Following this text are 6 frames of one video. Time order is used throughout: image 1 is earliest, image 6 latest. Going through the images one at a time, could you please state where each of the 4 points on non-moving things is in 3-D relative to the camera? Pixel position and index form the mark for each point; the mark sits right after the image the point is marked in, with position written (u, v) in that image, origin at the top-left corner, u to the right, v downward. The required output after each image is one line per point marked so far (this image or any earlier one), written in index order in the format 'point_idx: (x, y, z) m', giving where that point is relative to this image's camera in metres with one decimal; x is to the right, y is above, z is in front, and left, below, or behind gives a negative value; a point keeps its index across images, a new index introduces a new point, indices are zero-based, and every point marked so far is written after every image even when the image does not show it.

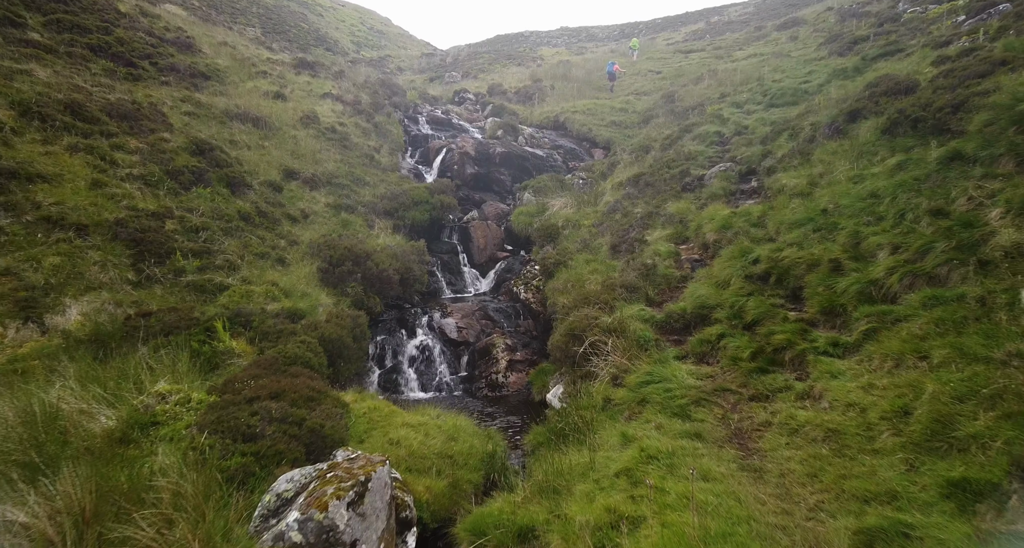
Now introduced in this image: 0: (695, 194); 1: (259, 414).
0: (+5.0, +2.2, +12.9) m
1: (-2.9, -1.6, +5.3) m
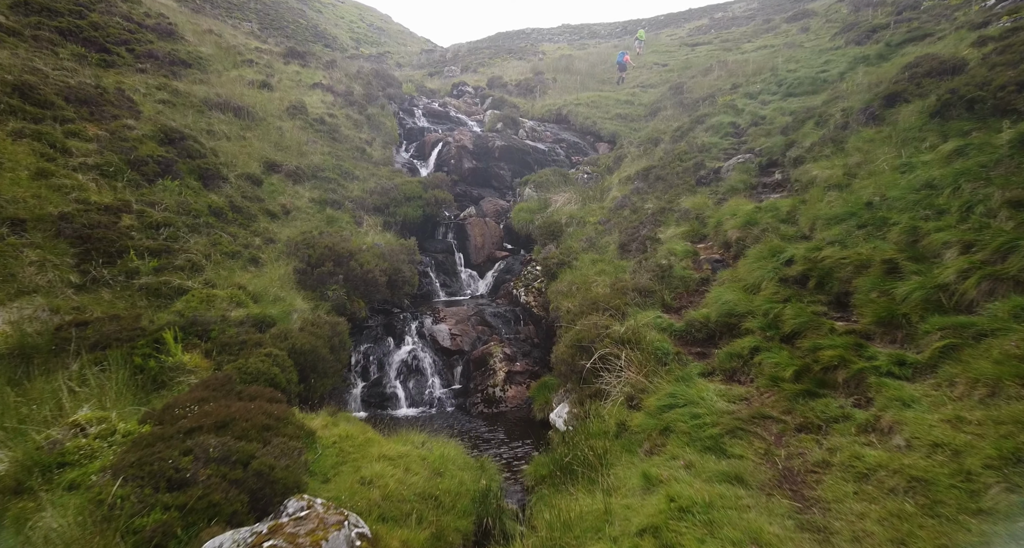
0: (+5.0, +2.2, +11.8) m
1: (-2.9, -1.6, +4.3) m
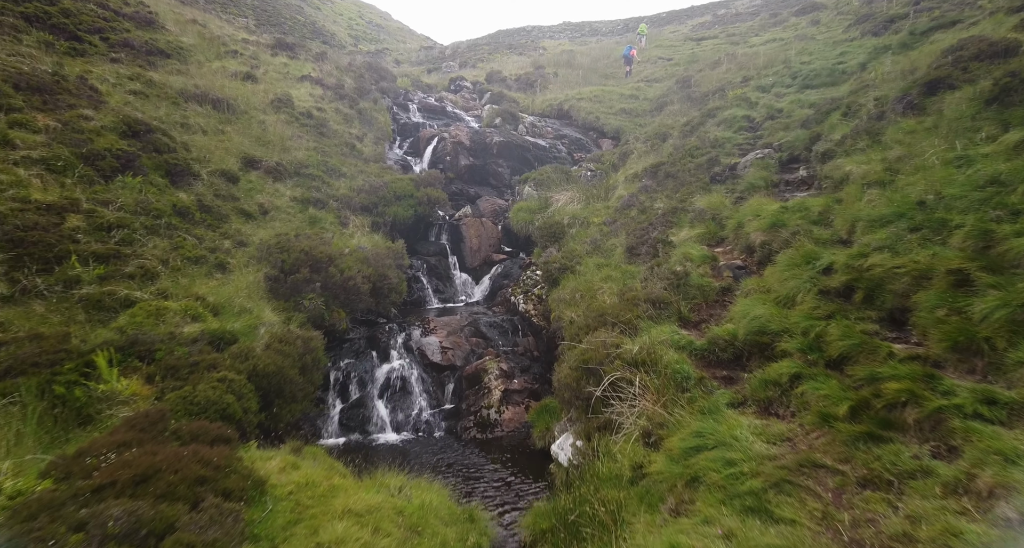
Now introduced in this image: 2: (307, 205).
0: (+4.9, +2.0, +10.8) m
1: (-3.0, -1.8, +3.3) m
2: (-5.3, +1.8, +12.1) m
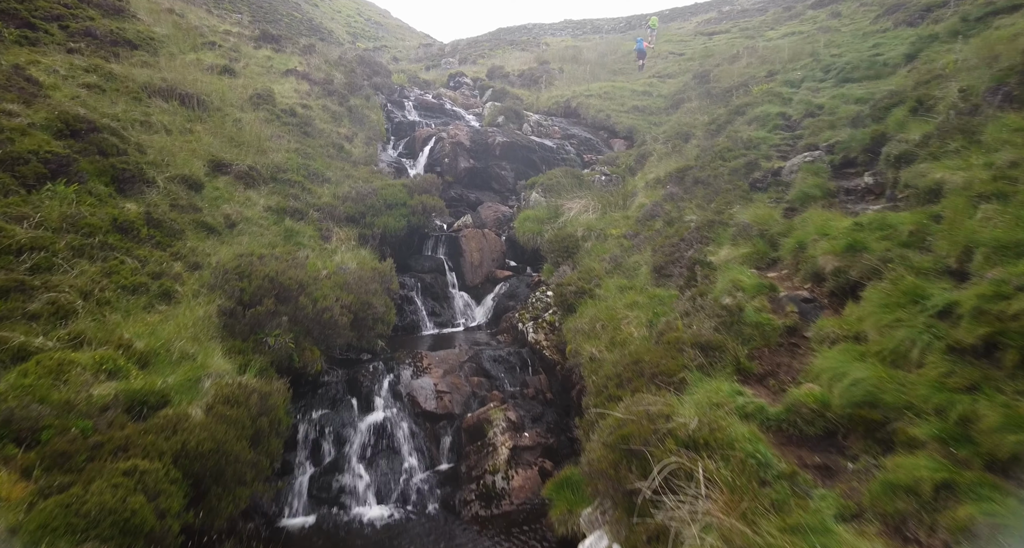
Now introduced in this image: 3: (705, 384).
0: (+5.1, +1.6, +9.2) m
1: (-2.8, -2.2, +1.7) m
2: (-5.2, +1.3, +10.6) m
3: (+2.3, -1.3, +5.5) m
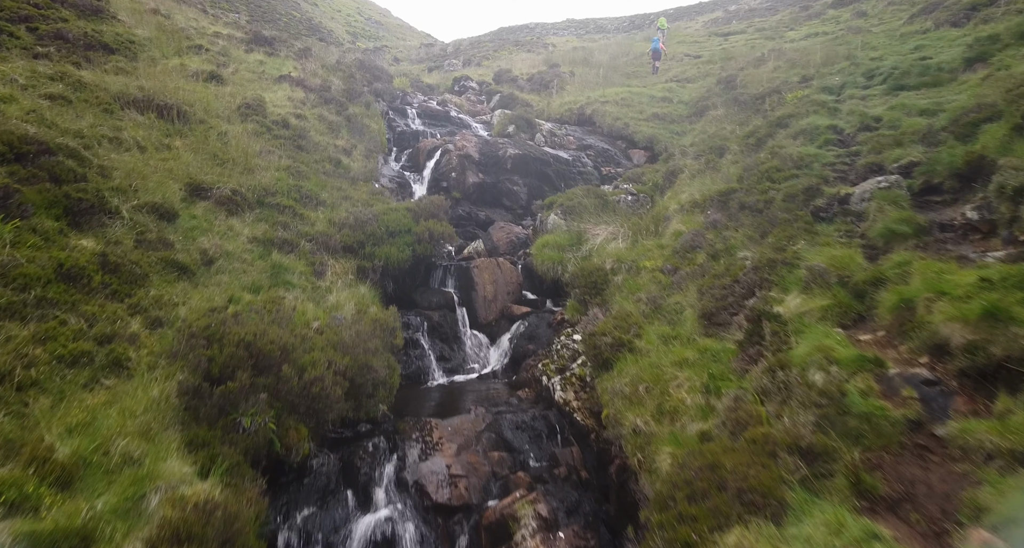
0: (+5.5, +0.8, +7.8) m
1: (-2.4, -3.0, +0.3) m
2: (-4.8, +0.5, +9.2) m
3: (+2.7, -2.1, +4.1) m
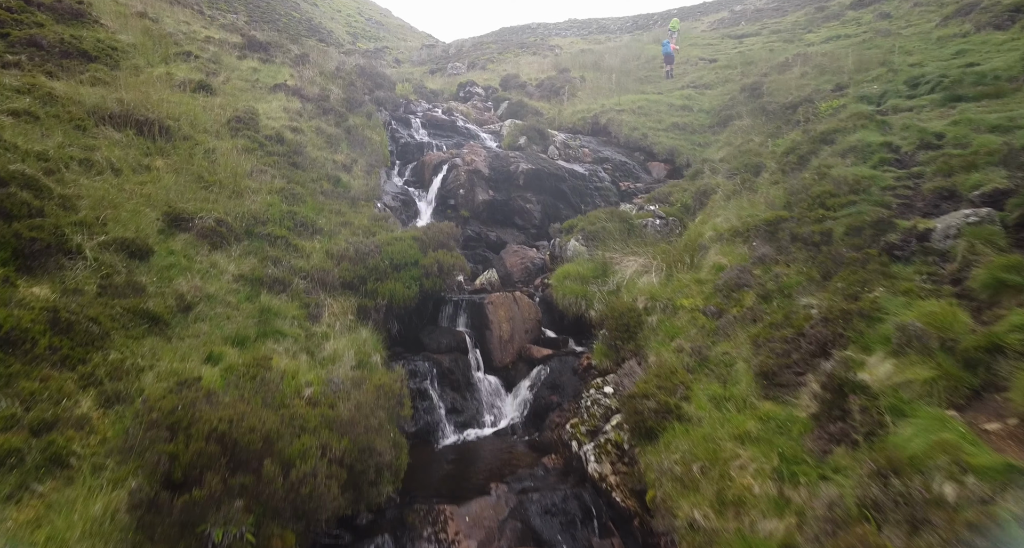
0: (+5.9, 0.0, +6.6) m
1: (-2.1, -3.7, -0.8) m
2: (-4.4, -0.2, +8.0) m
3: (+3.0, -2.8, +2.9) m
